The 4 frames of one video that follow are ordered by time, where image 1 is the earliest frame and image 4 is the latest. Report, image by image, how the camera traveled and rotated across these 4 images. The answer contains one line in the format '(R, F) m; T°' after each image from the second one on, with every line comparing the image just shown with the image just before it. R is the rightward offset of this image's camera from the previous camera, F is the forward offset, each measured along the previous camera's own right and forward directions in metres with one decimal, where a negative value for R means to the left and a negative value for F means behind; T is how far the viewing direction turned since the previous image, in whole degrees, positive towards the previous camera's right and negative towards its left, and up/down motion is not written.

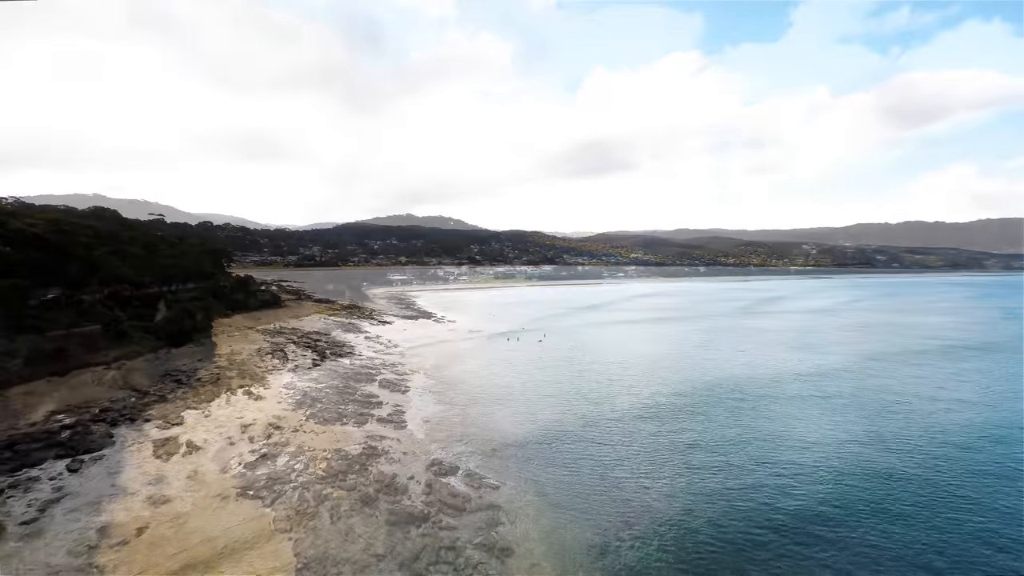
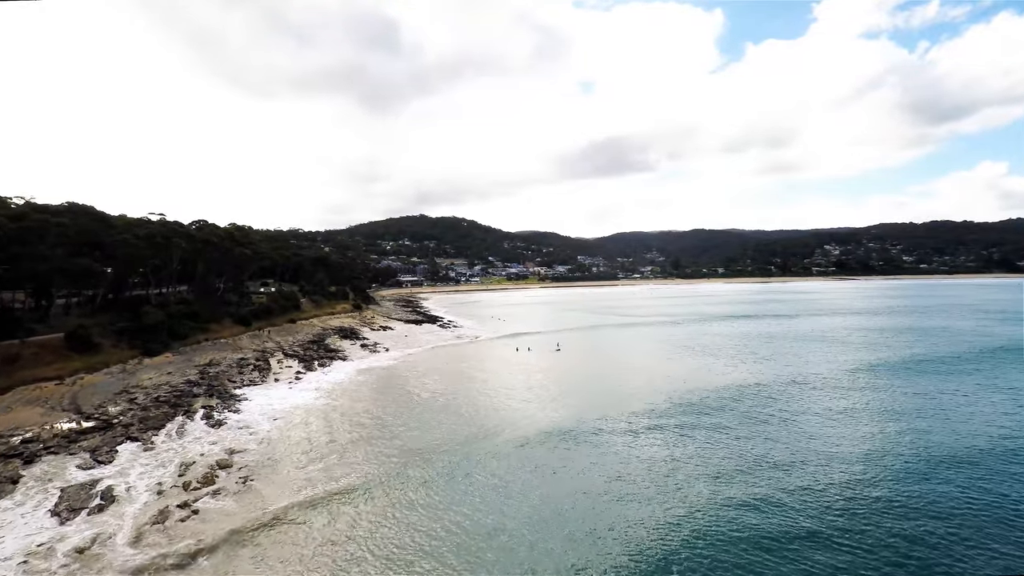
(+0.2, +3.0) m; -2°
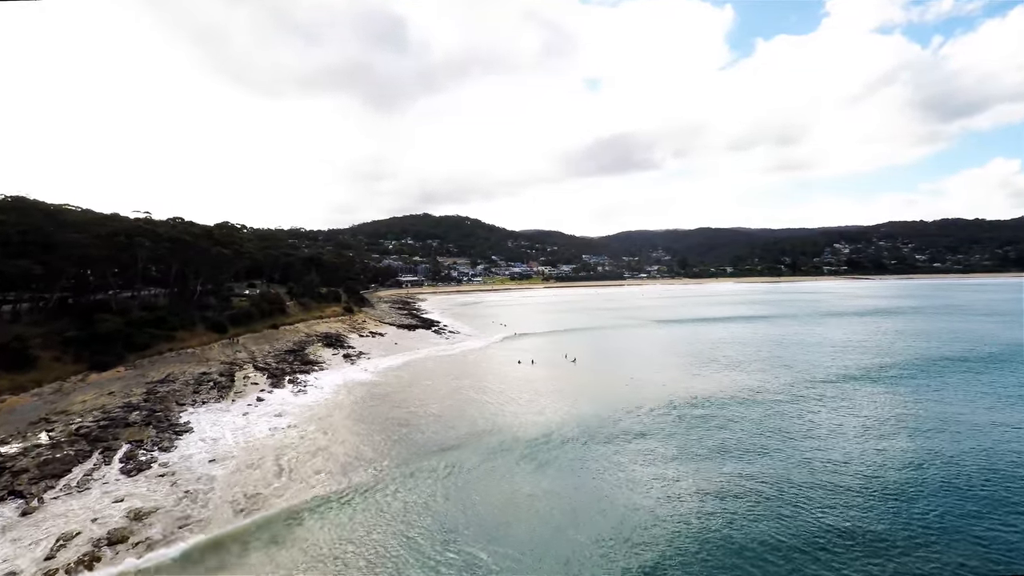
(+0.2, +3.1) m; -1°
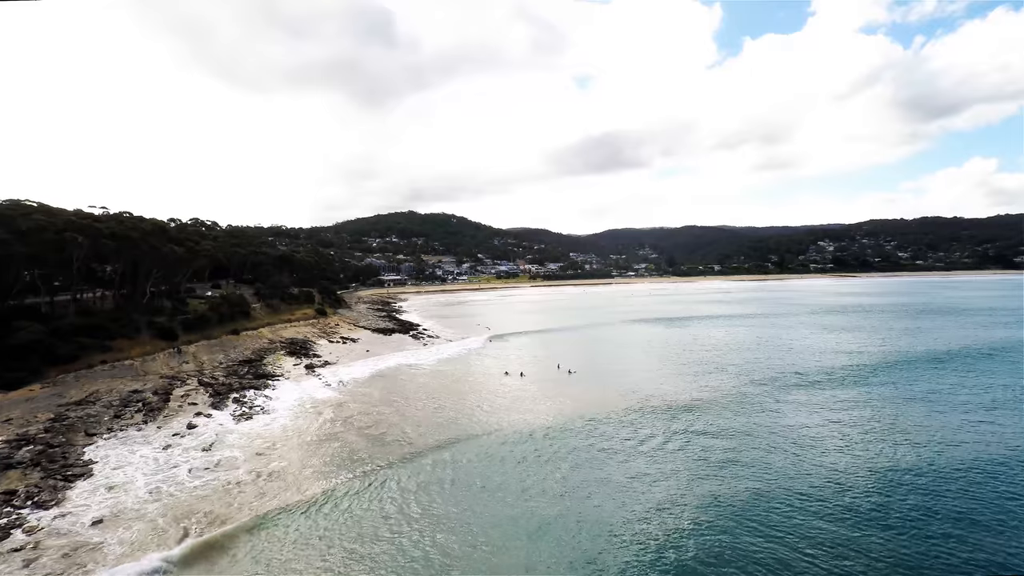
(+0.2, +2.8) m; +2°
